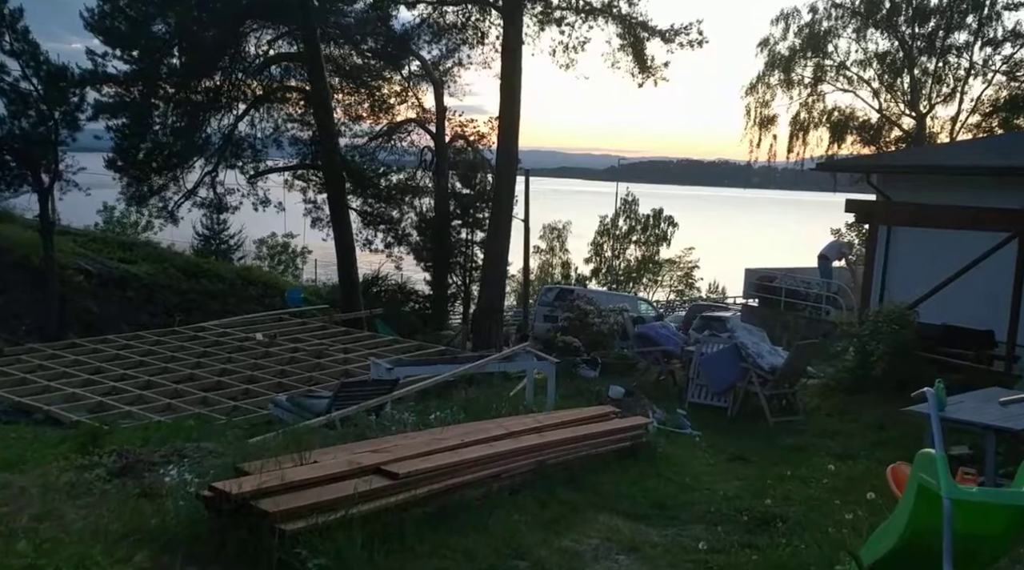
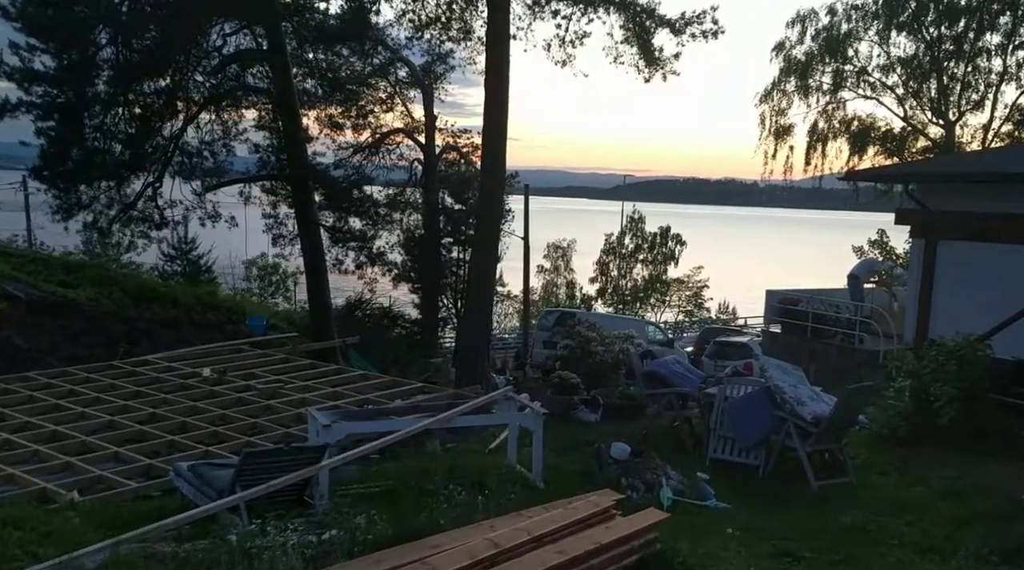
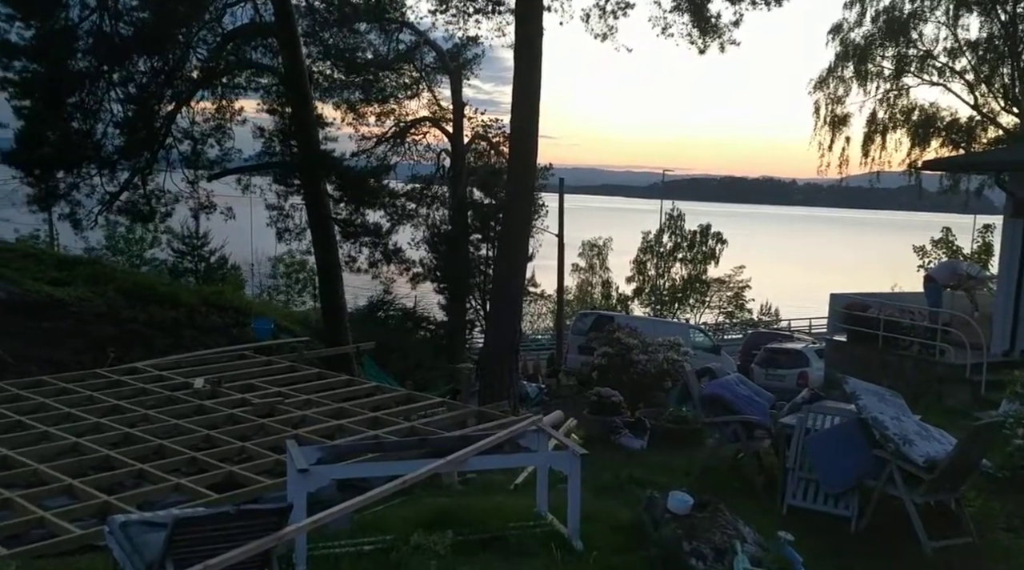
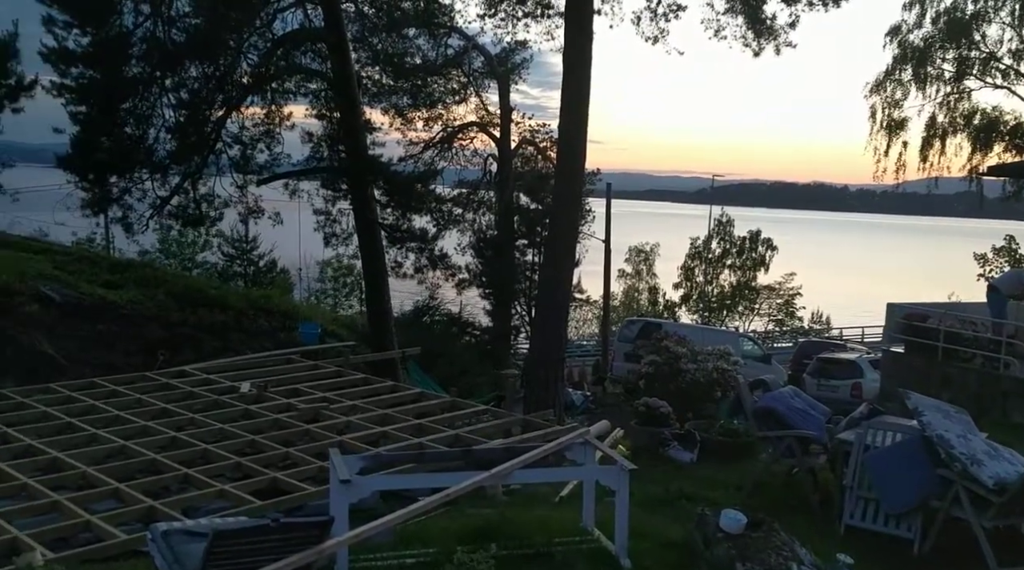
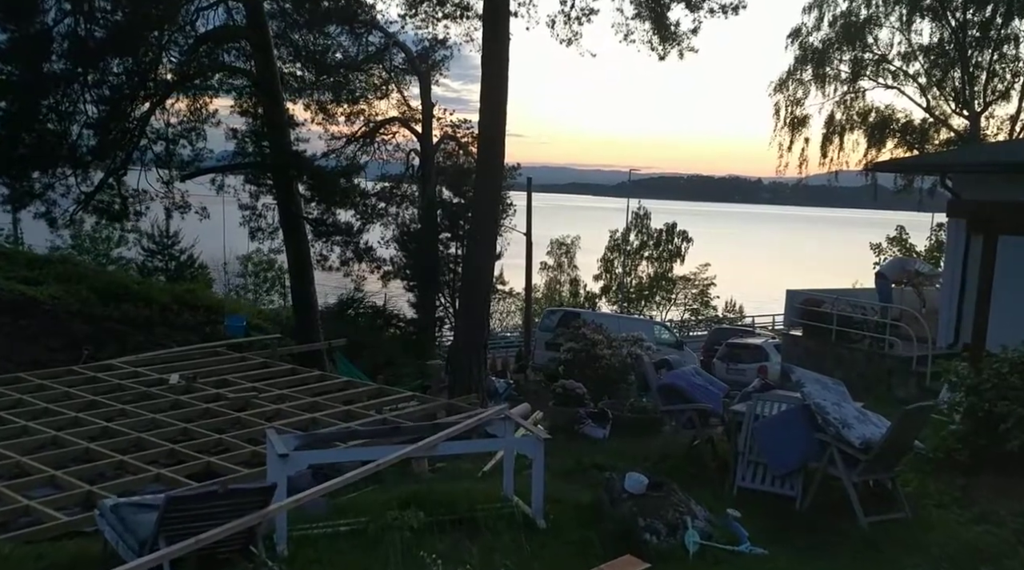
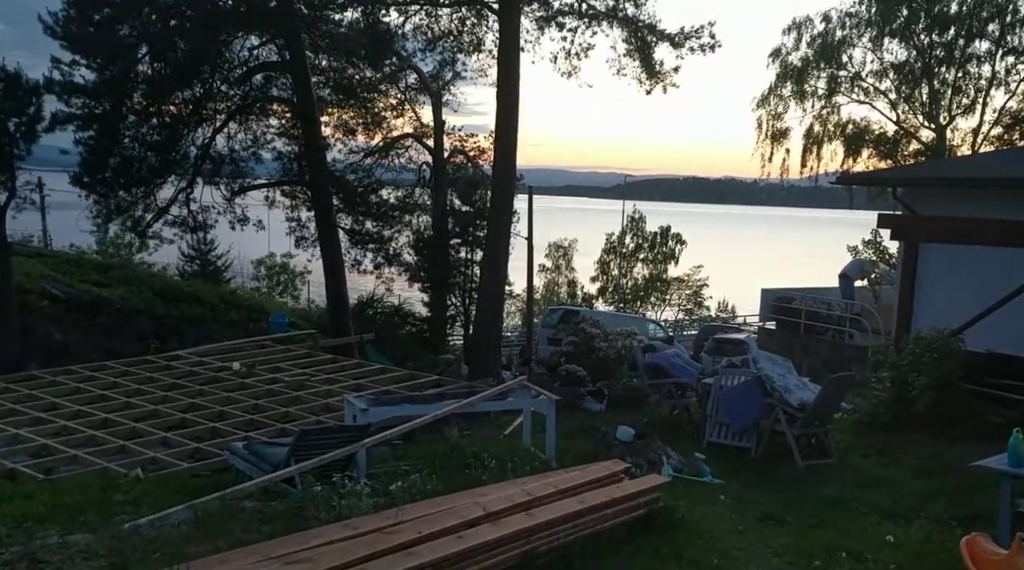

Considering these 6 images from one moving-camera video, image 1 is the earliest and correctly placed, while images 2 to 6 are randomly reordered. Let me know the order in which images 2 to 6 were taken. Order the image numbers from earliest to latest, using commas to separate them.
6, 2, 5, 3, 4
